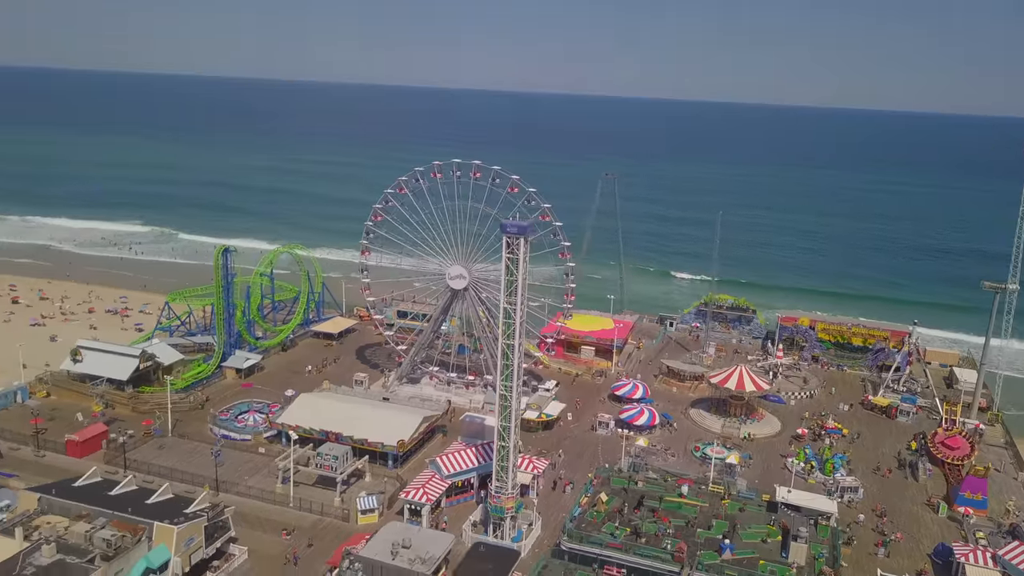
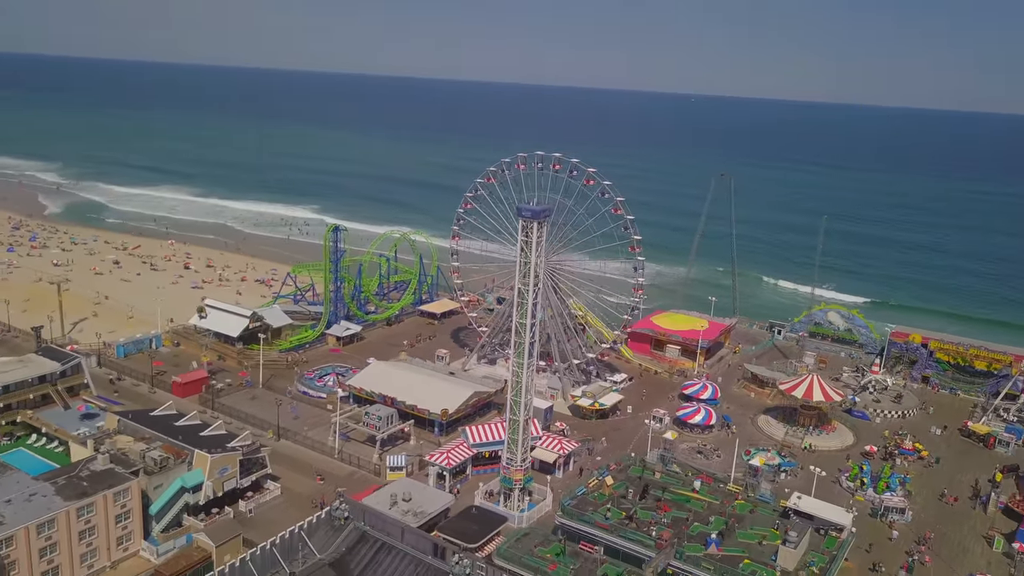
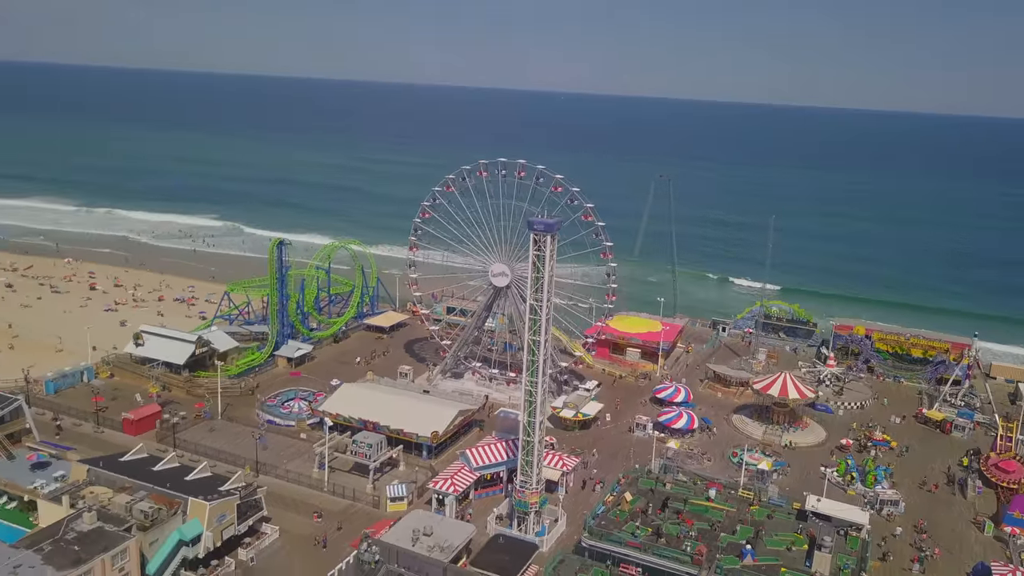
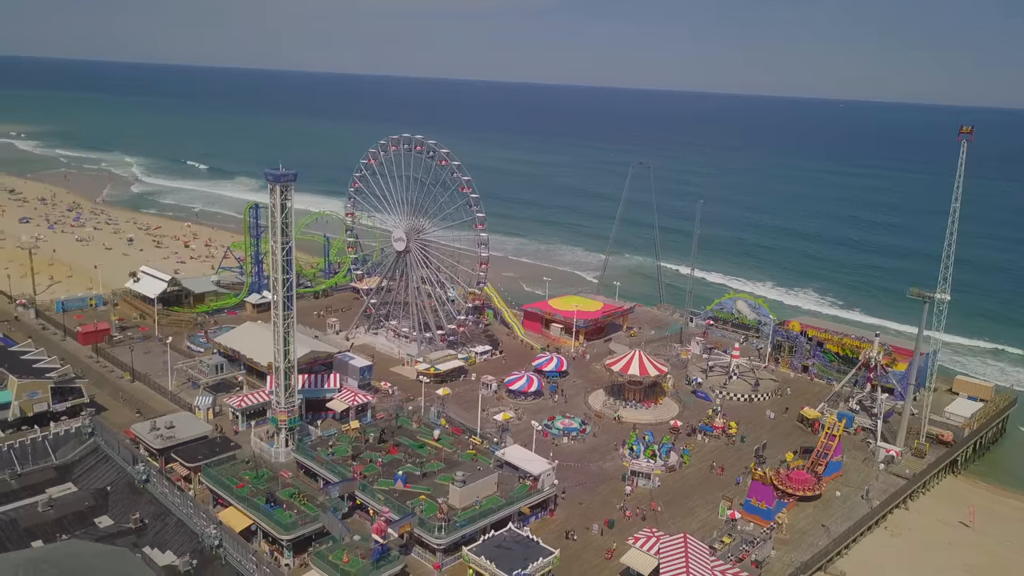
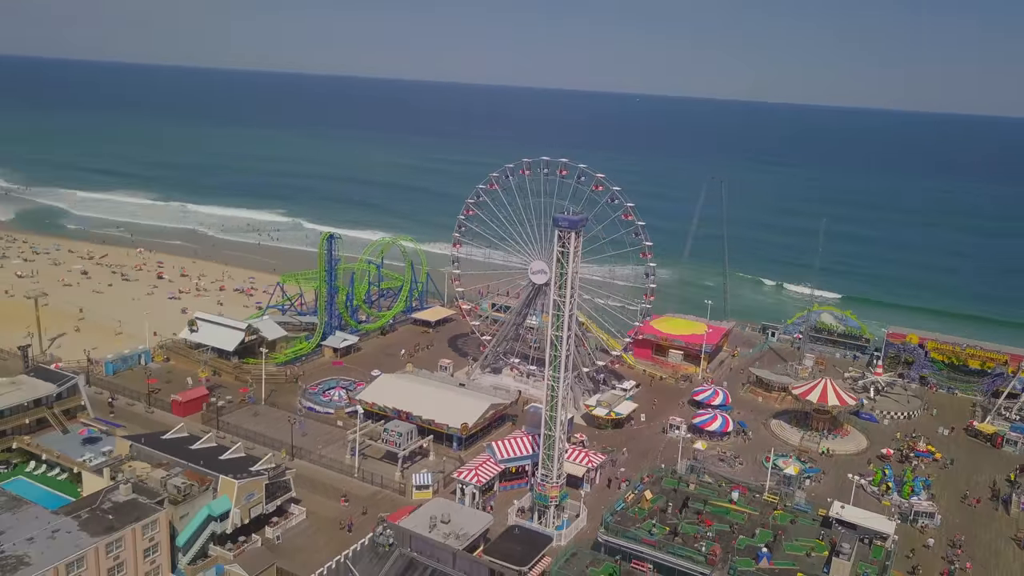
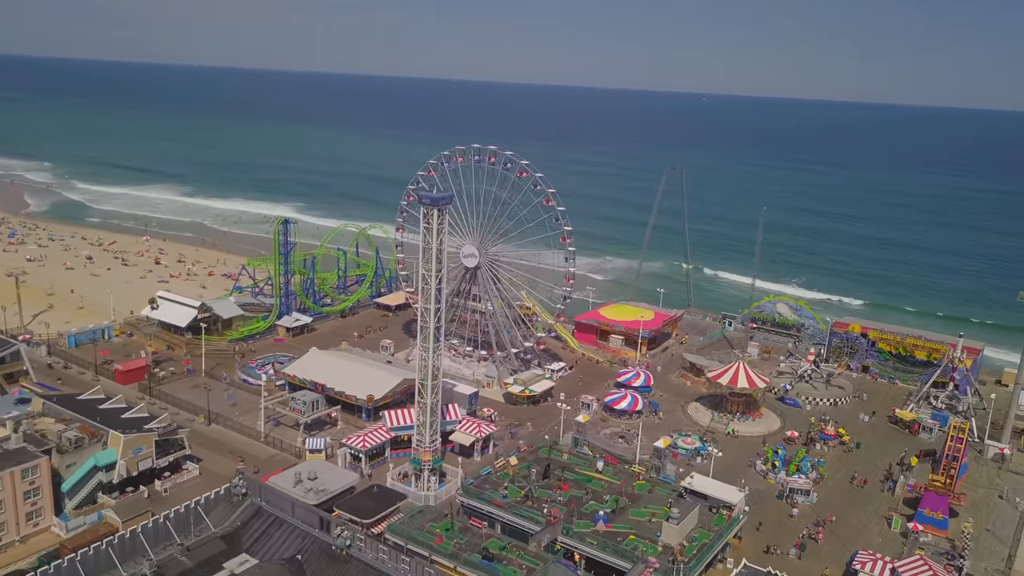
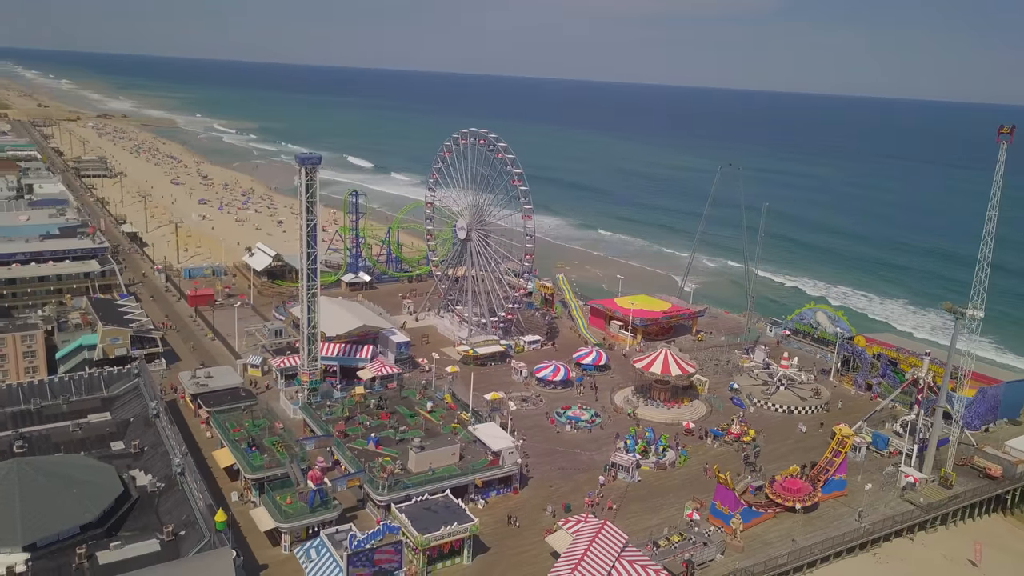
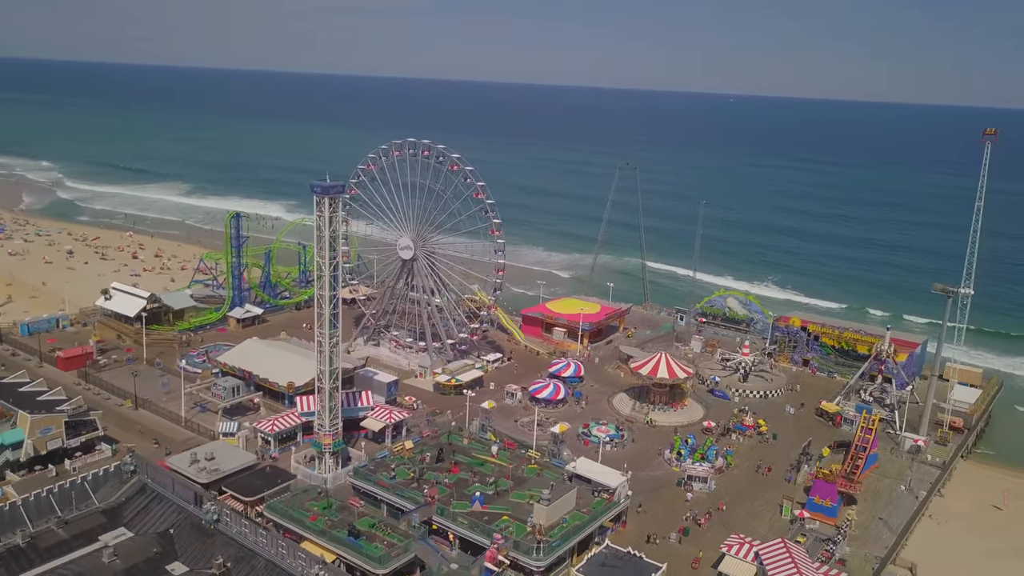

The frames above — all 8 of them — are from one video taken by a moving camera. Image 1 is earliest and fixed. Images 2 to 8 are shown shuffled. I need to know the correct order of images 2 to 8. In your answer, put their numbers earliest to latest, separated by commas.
3, 5, 2, 6, 8, 4, 7
